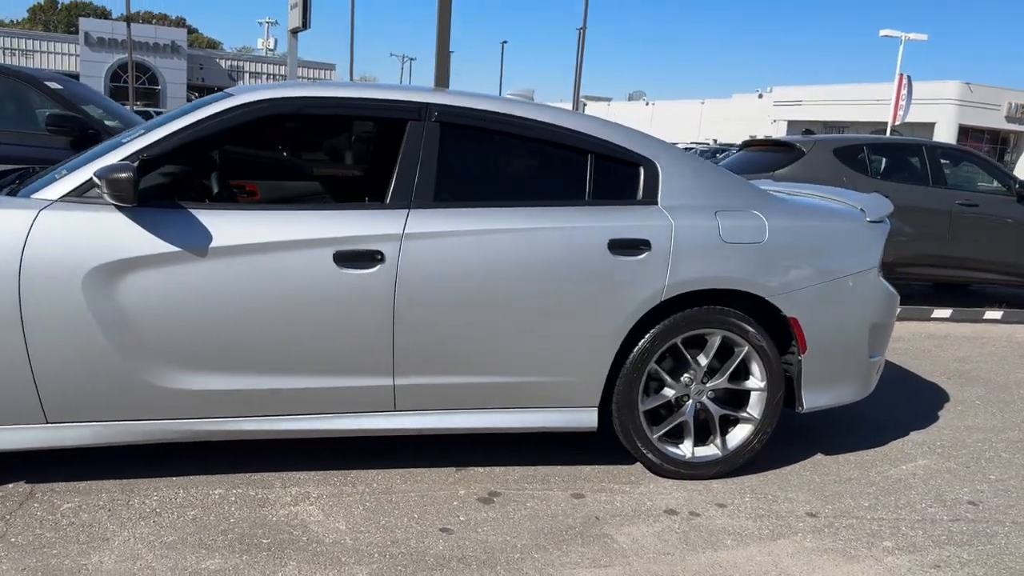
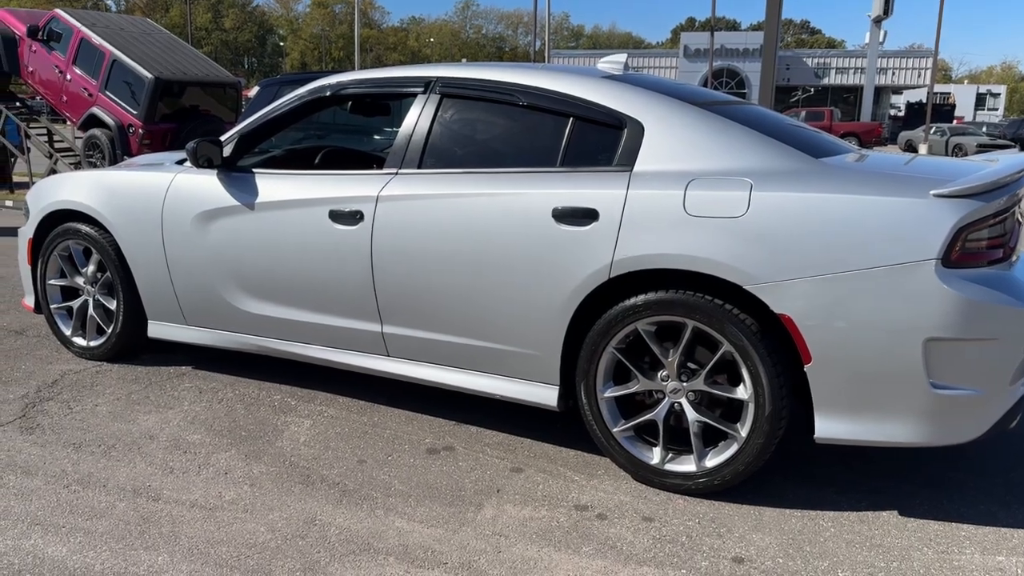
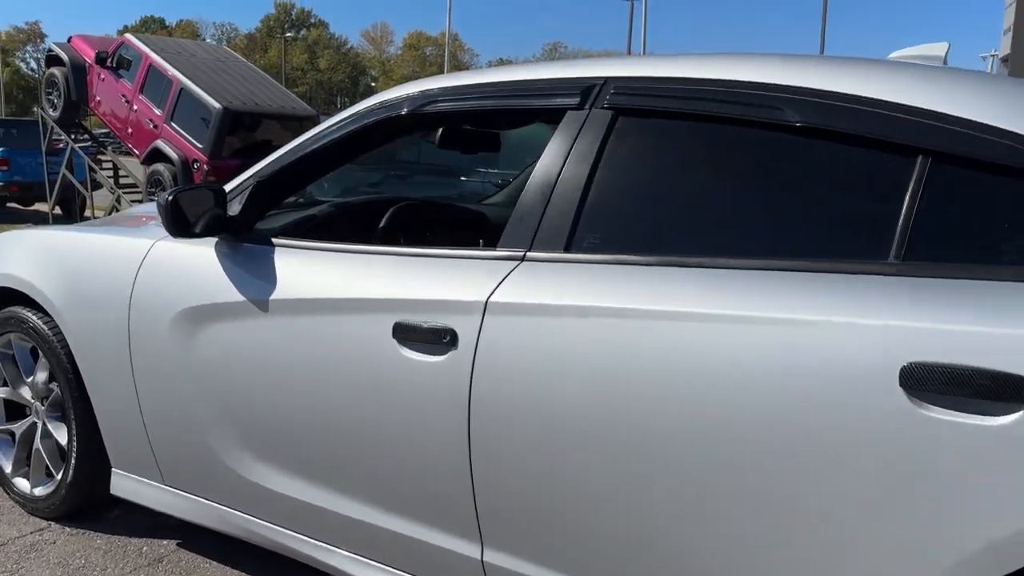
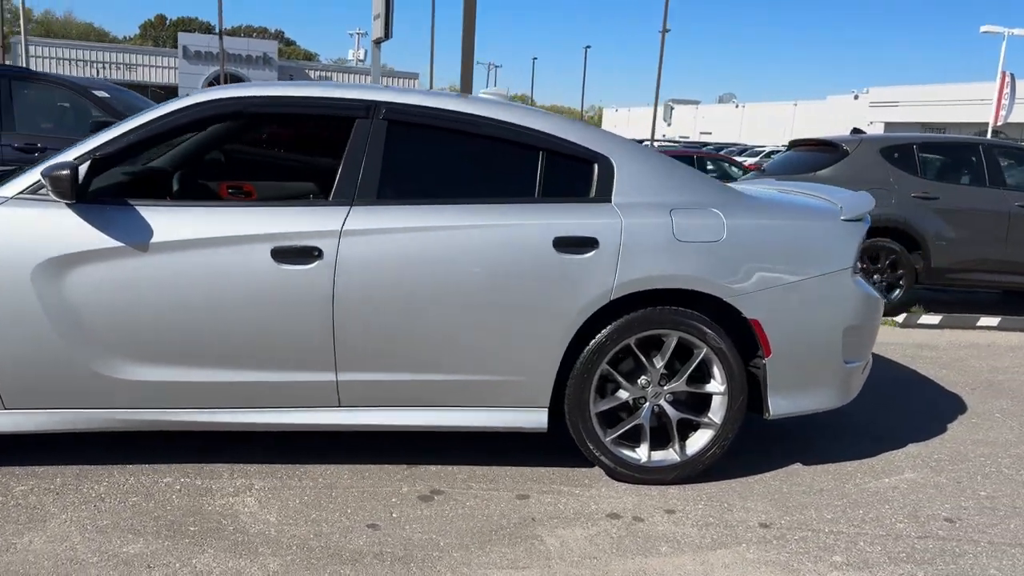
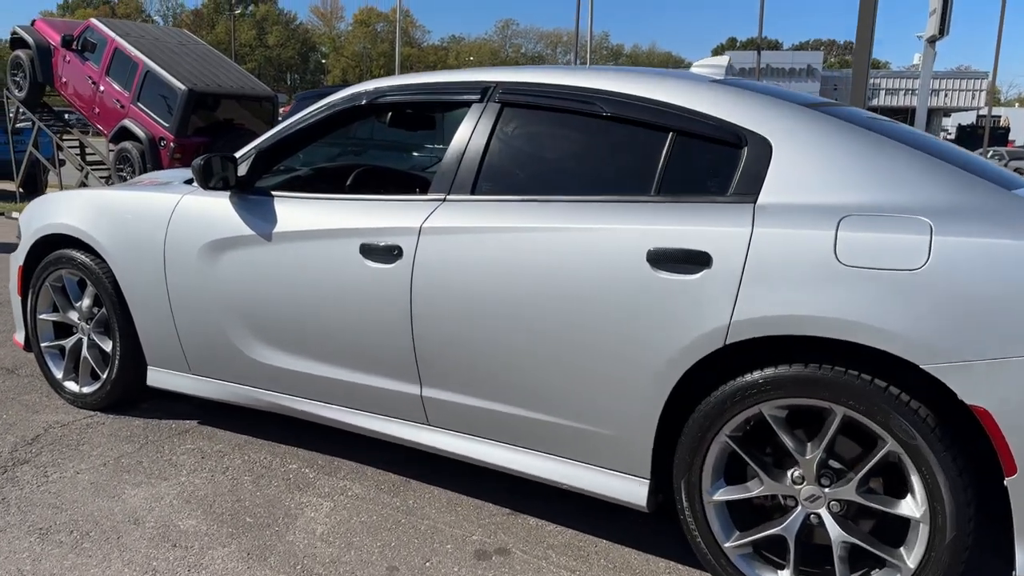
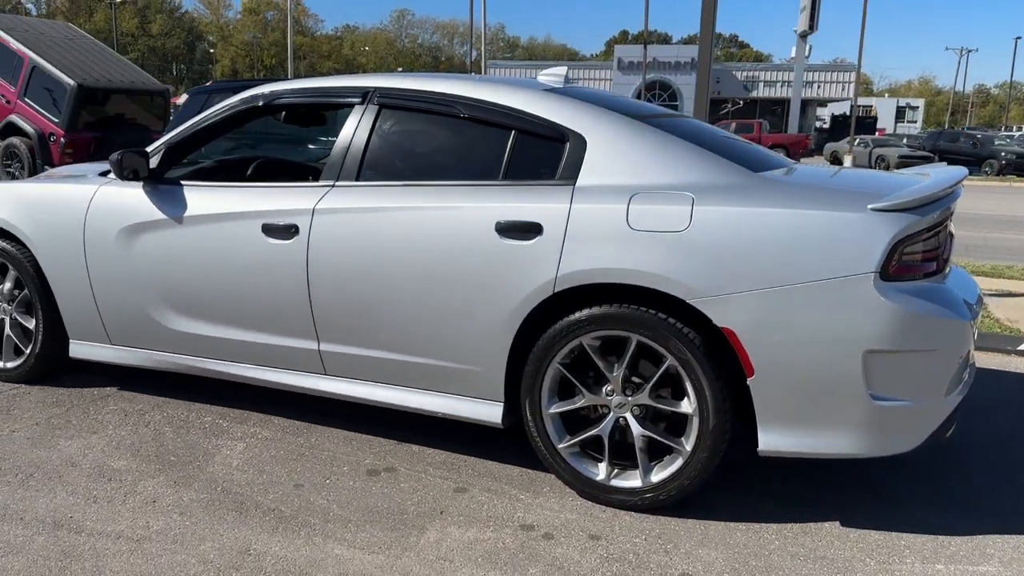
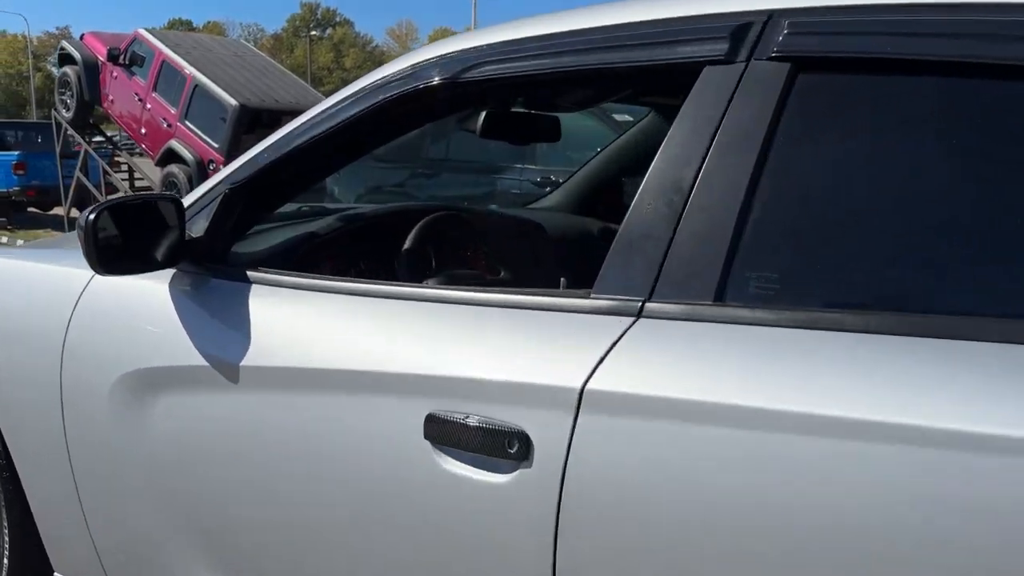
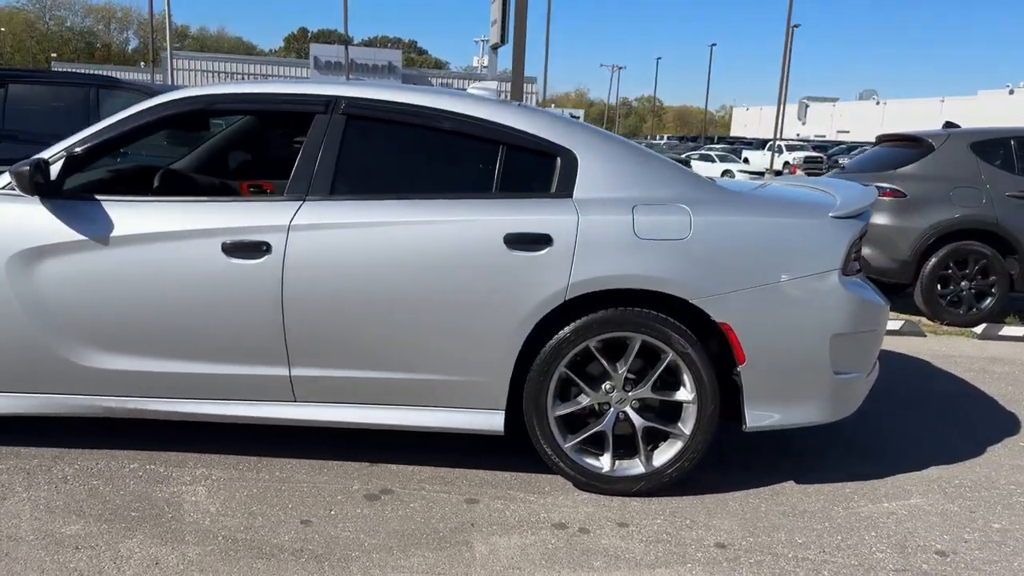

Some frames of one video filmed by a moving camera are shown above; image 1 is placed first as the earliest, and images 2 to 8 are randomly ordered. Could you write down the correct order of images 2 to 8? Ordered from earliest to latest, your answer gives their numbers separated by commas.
4, 8, 6, 2, 5, 3, 7
